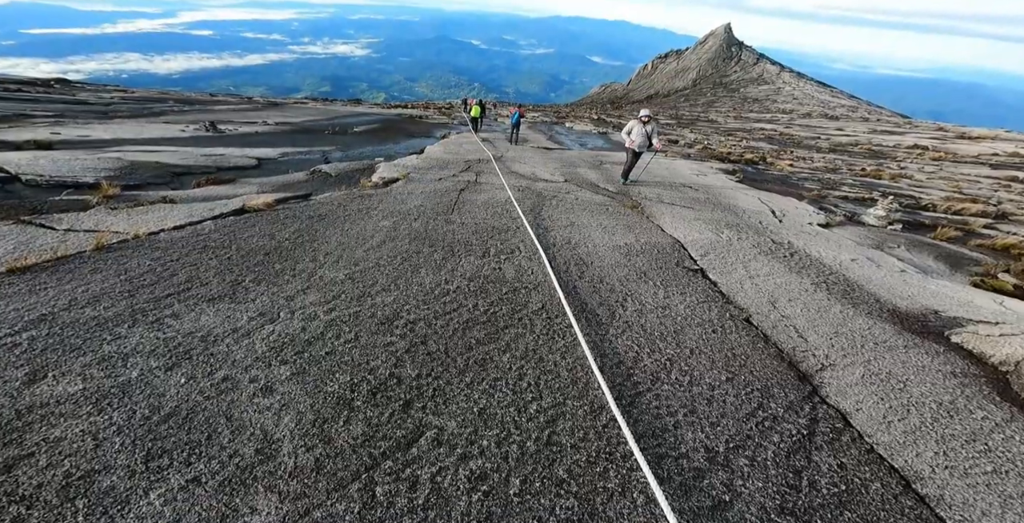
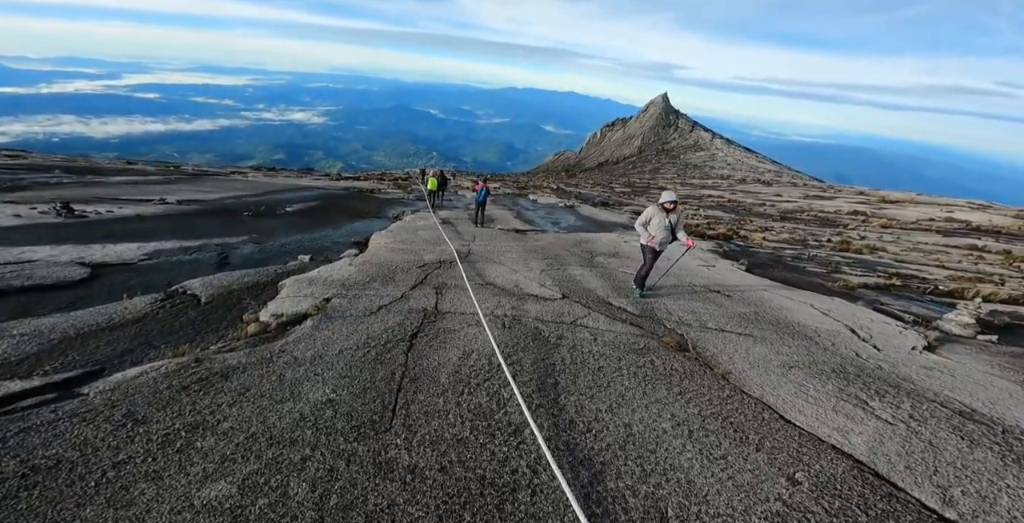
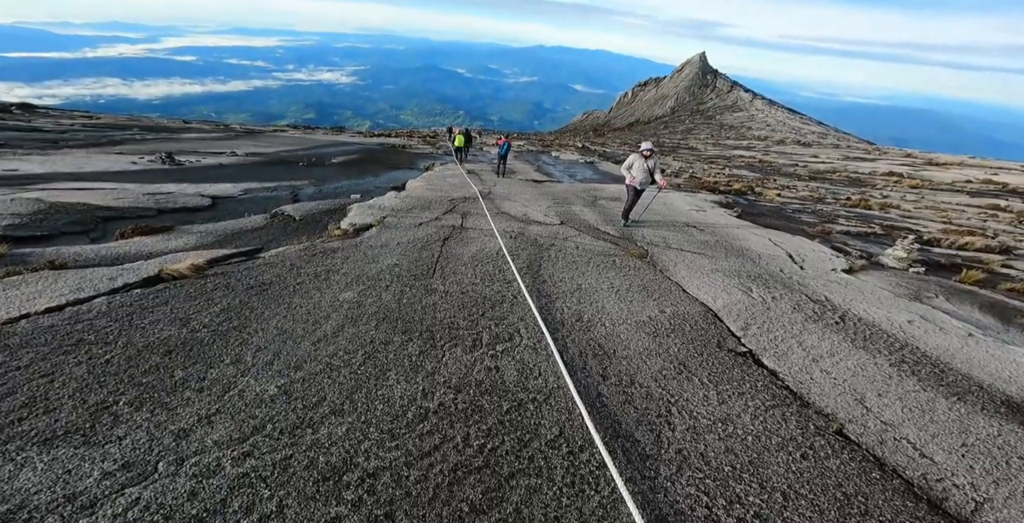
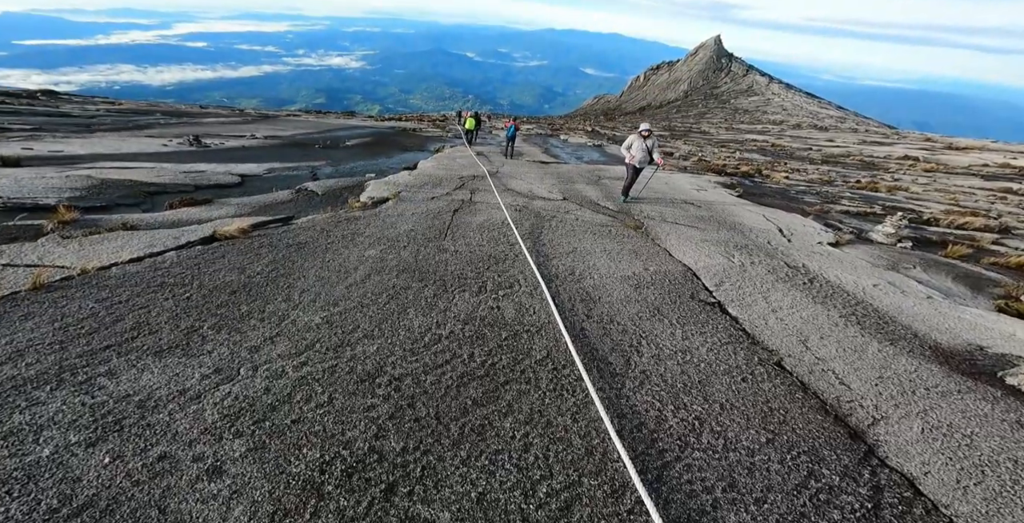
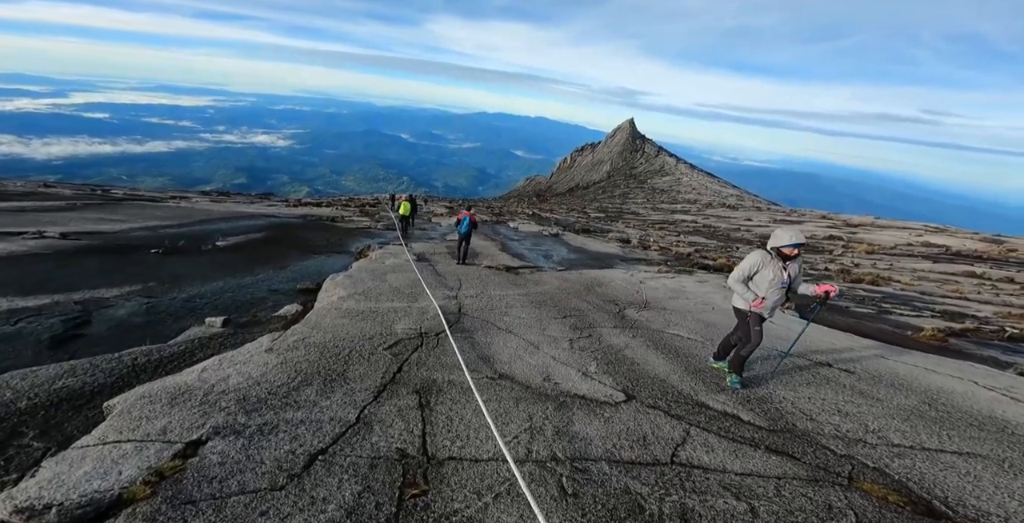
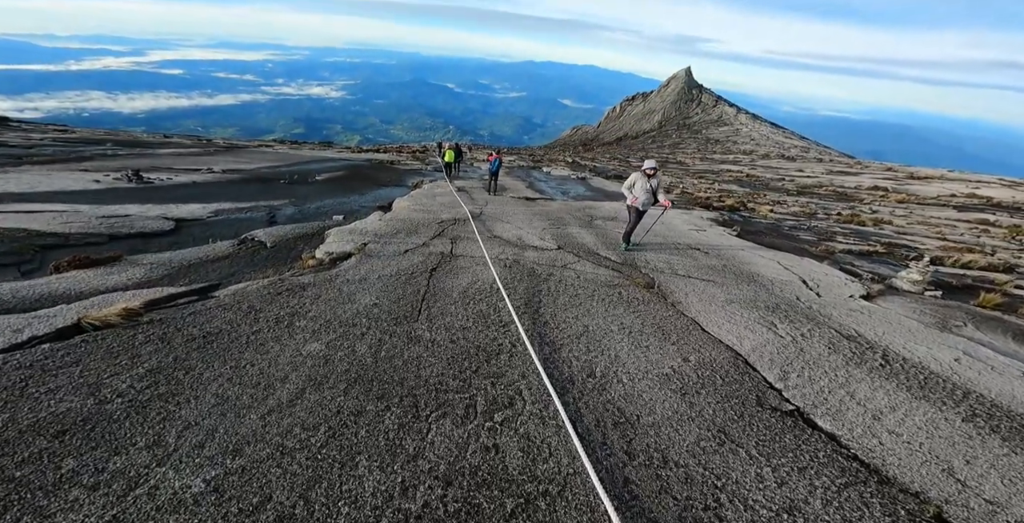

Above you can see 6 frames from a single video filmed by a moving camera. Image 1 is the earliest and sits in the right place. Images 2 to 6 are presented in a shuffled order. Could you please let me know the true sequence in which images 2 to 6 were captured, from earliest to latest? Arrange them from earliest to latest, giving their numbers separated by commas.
4, 3, 6, 2, 5
